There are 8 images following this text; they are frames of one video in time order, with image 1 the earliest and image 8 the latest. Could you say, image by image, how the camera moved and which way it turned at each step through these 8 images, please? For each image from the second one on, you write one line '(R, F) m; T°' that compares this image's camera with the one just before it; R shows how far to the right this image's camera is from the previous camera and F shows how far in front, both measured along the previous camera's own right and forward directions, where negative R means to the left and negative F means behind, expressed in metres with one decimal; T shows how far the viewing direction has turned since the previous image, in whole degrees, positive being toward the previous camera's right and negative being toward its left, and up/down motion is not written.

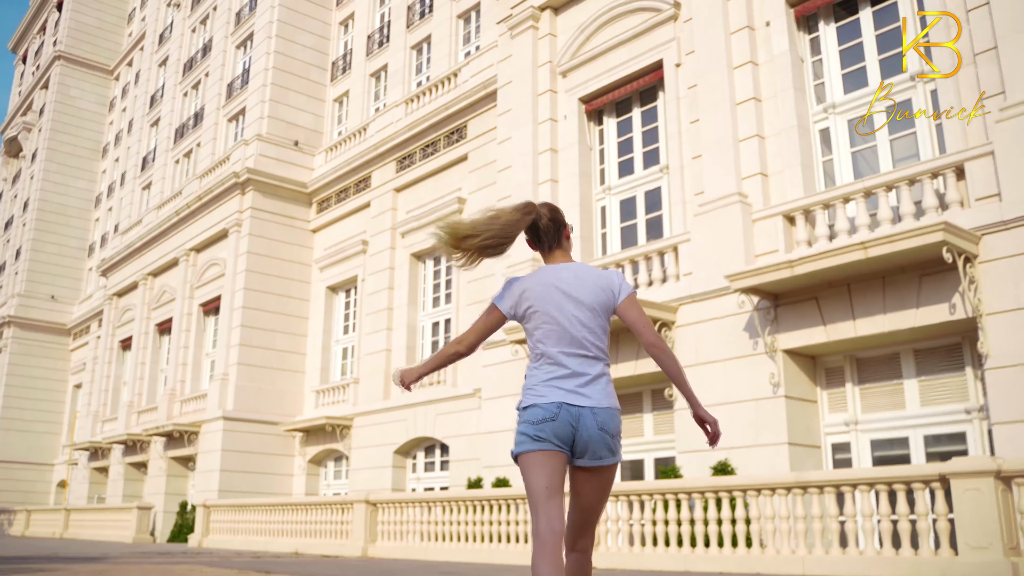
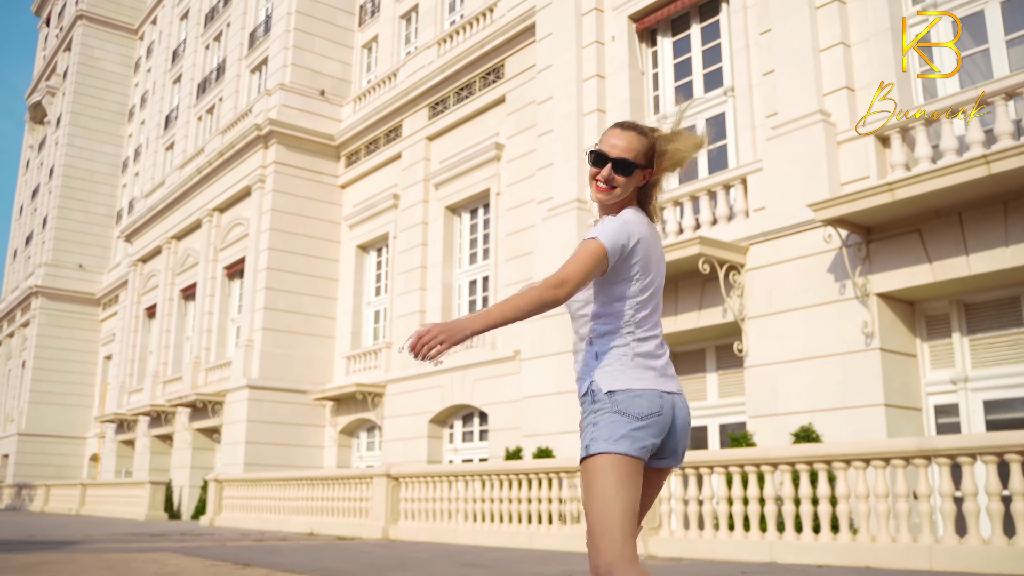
(0.0, +1.8) m; -2°
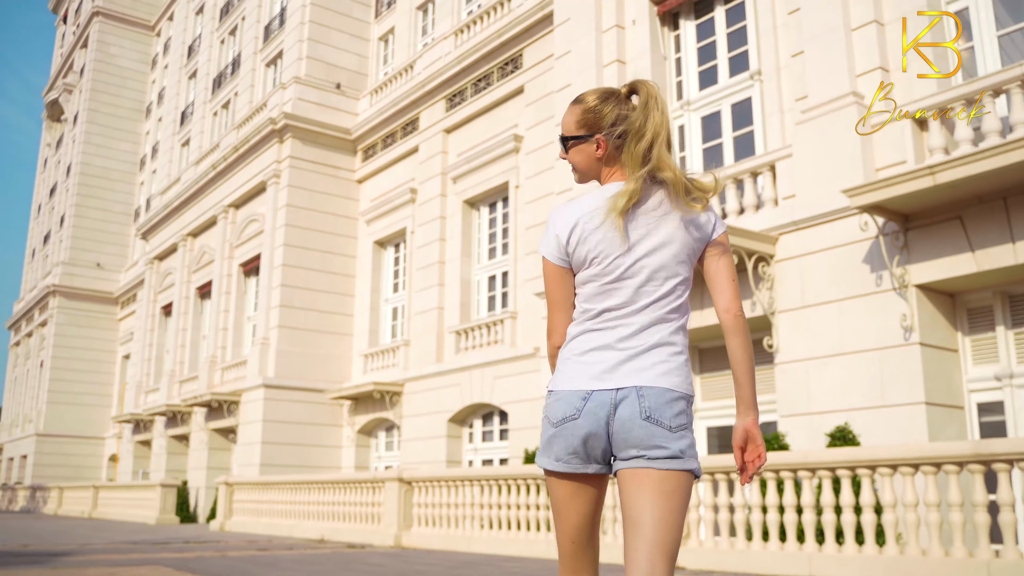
(0.0, +0.5) m; -1°
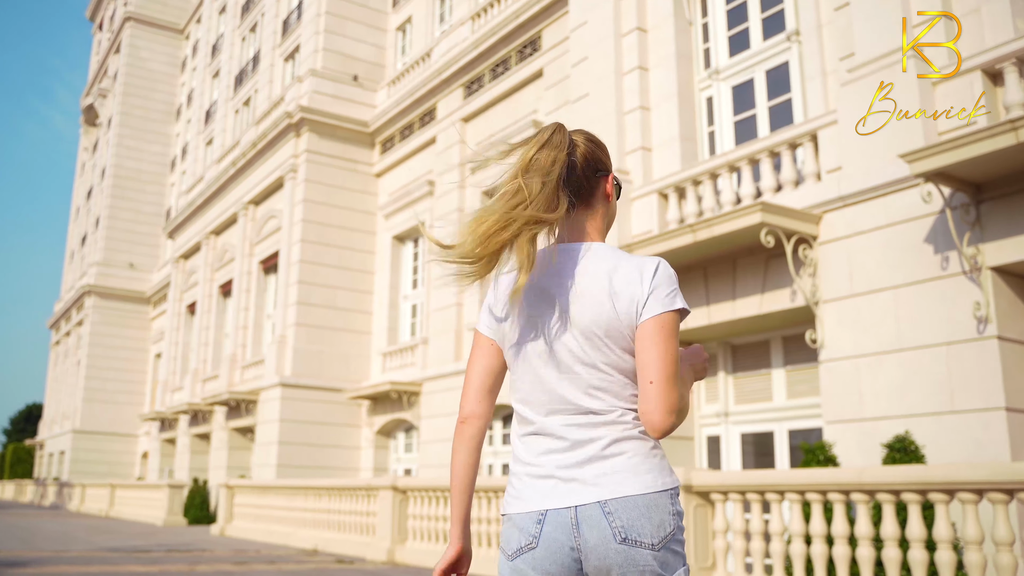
(+0.3, +1.3) m; -2°
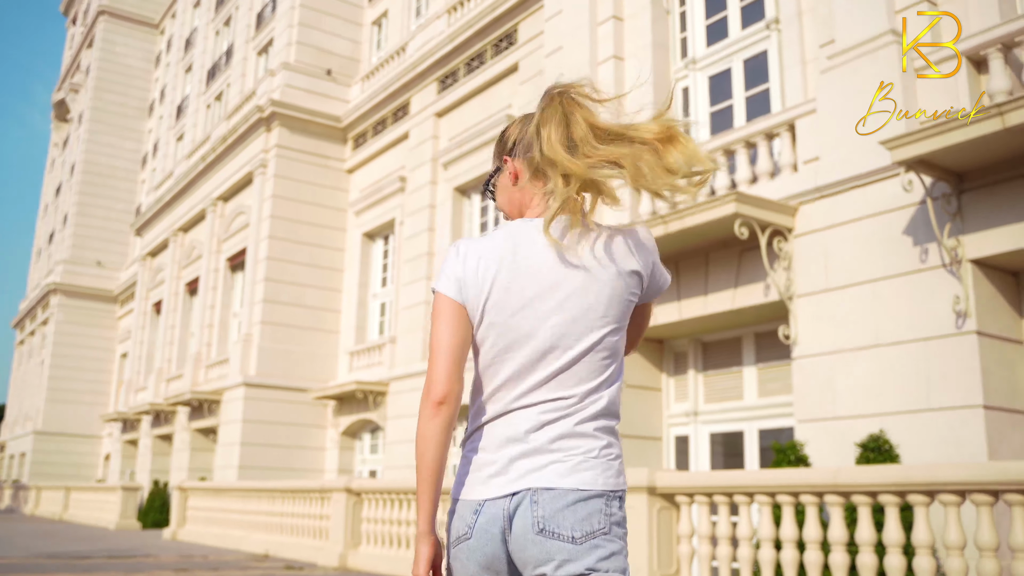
(+0.1, +0.4) m; +1°
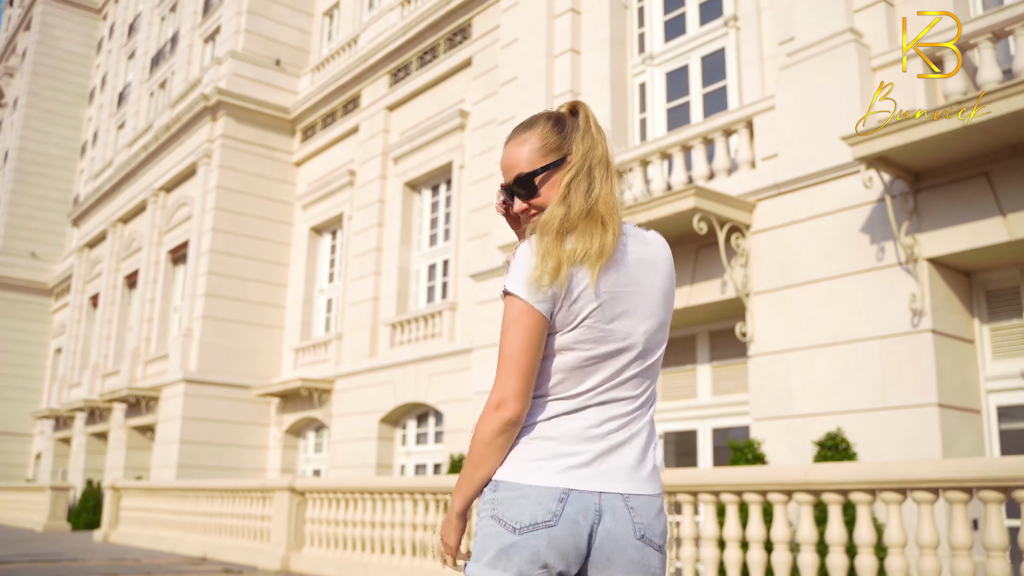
(-0.1, +0.2) m; +3°
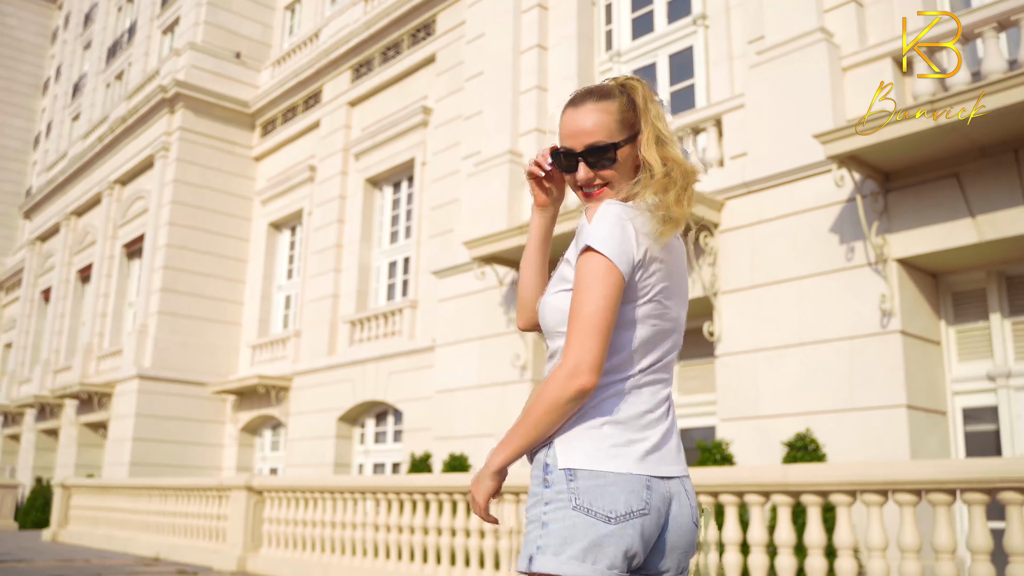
(-0.1, +0.1) m; +2°
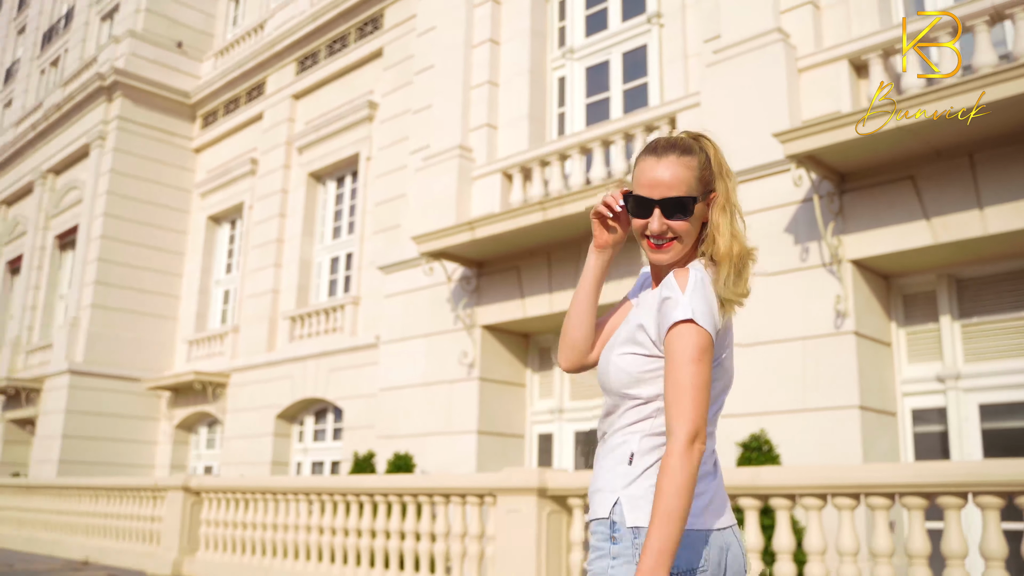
(-0.1, +0.2) m; +3°
